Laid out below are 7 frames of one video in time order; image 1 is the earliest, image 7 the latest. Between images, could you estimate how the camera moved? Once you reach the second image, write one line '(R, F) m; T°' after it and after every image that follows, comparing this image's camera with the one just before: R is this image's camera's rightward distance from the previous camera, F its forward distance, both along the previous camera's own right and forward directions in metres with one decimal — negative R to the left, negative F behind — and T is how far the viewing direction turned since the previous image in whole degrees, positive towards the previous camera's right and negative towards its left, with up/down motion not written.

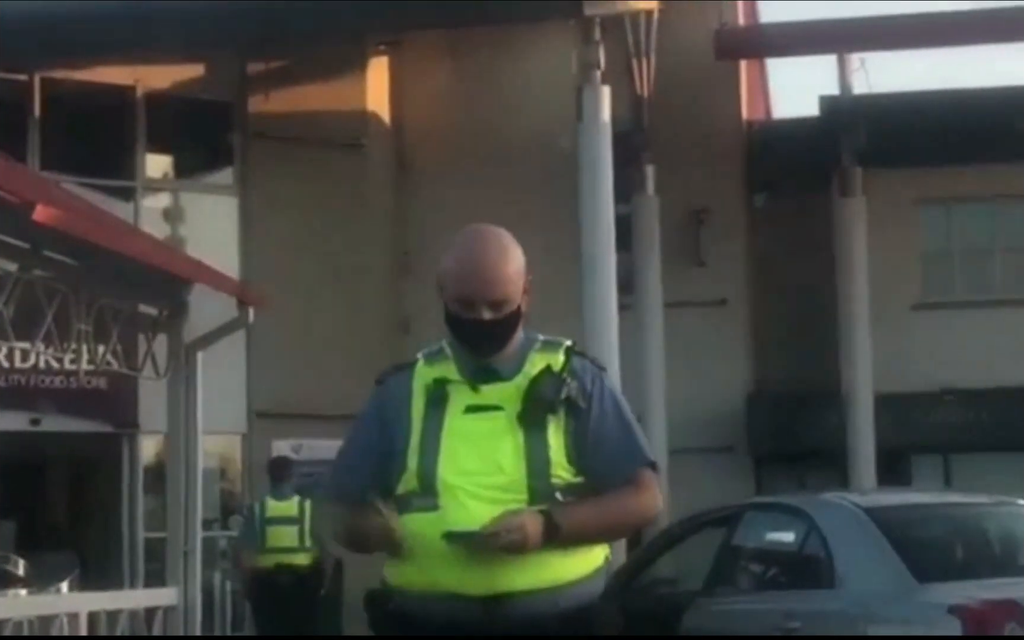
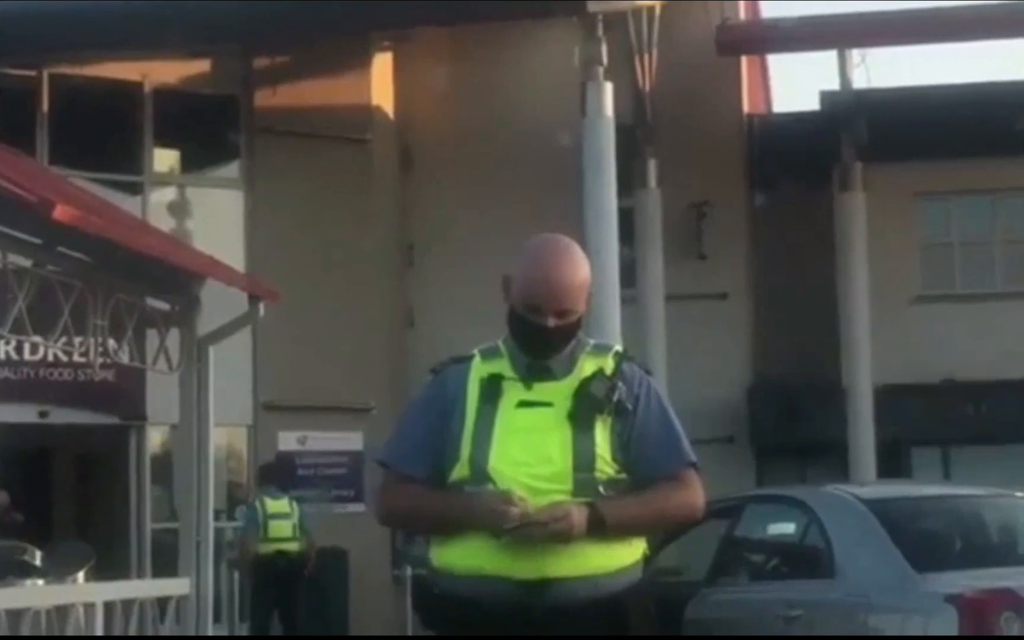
(-0.1, -0.3) m; 0°
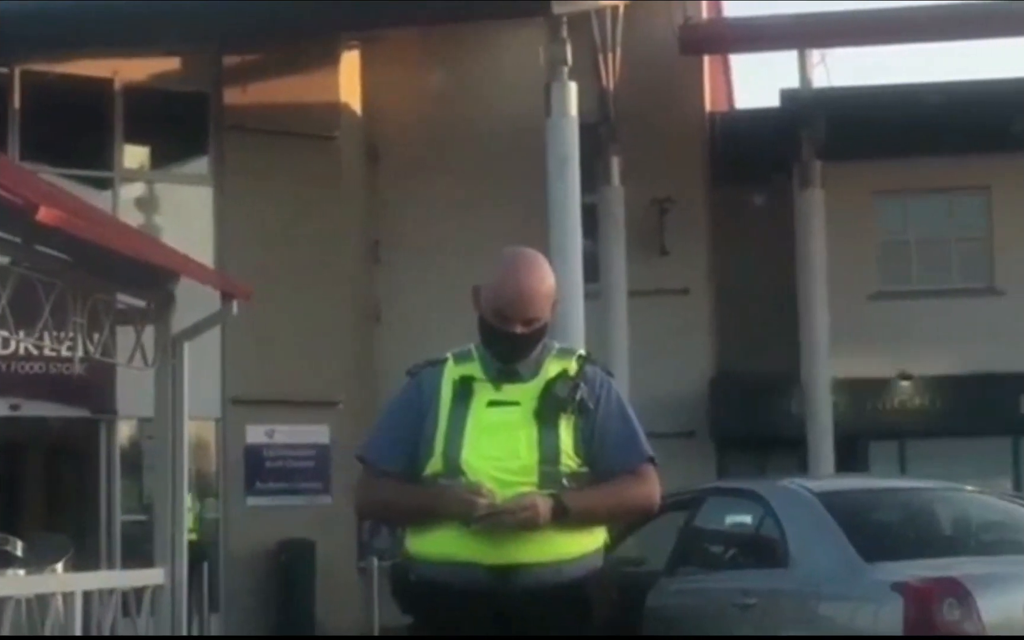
(0.0, -0.5) m; +1°
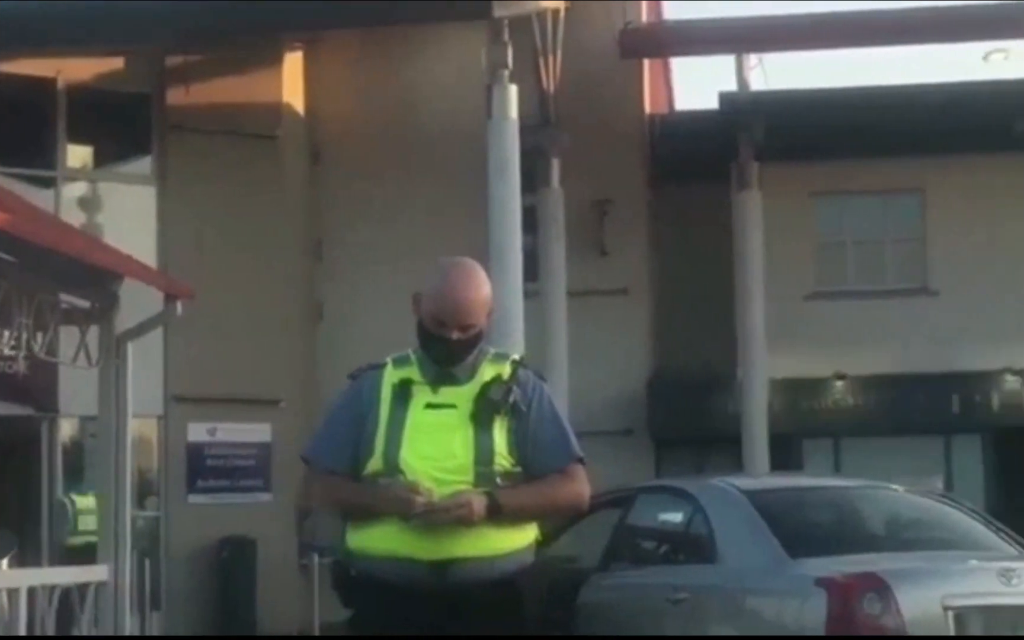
(0.0, -0.3) m; +2°
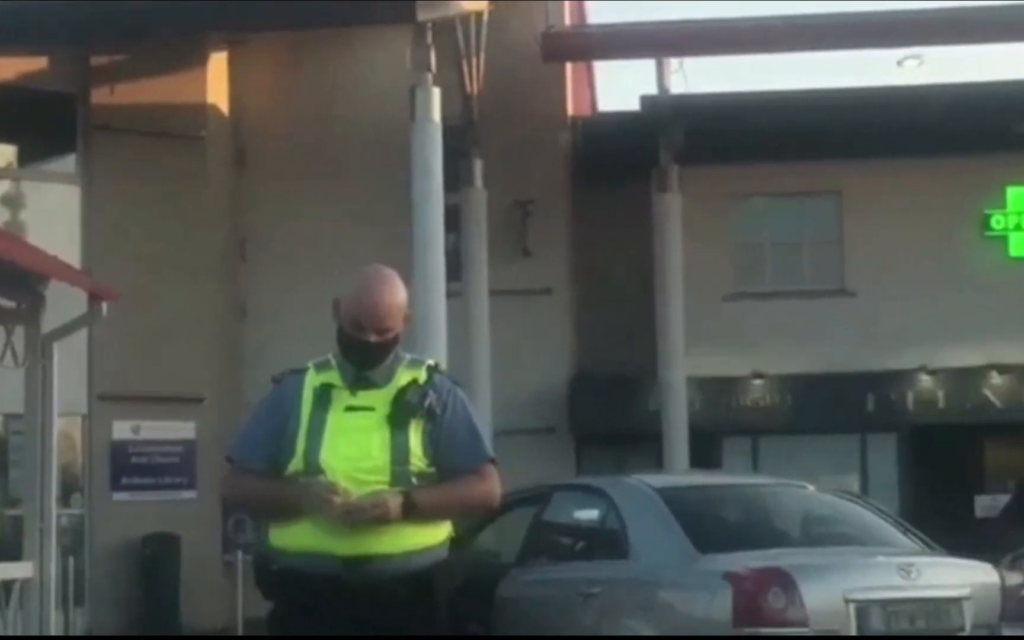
(0.0, -0.4) m; +2°
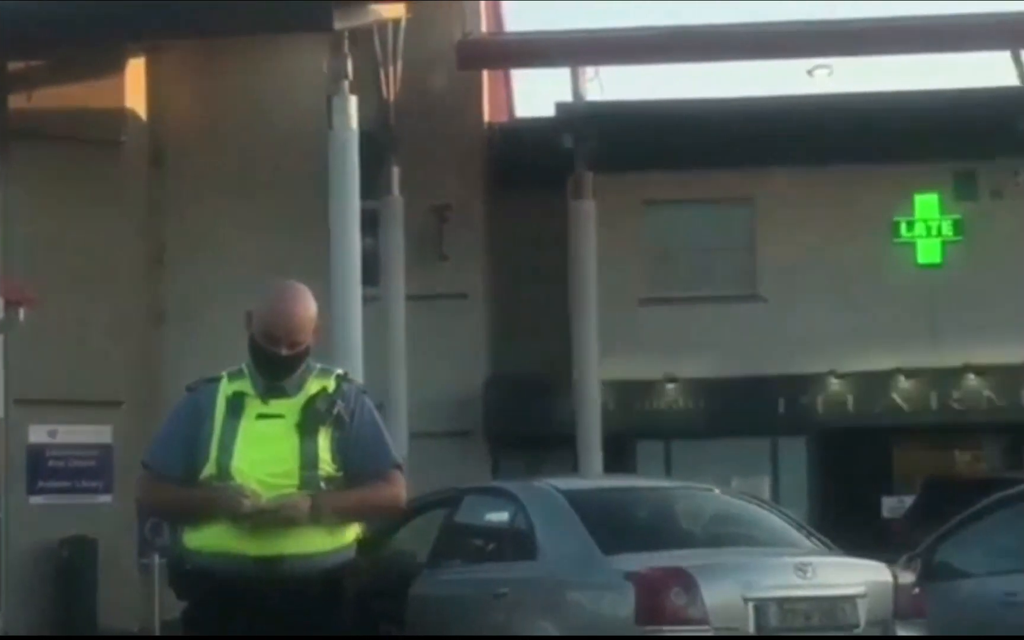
(+0.1, -0.3) m; +2°
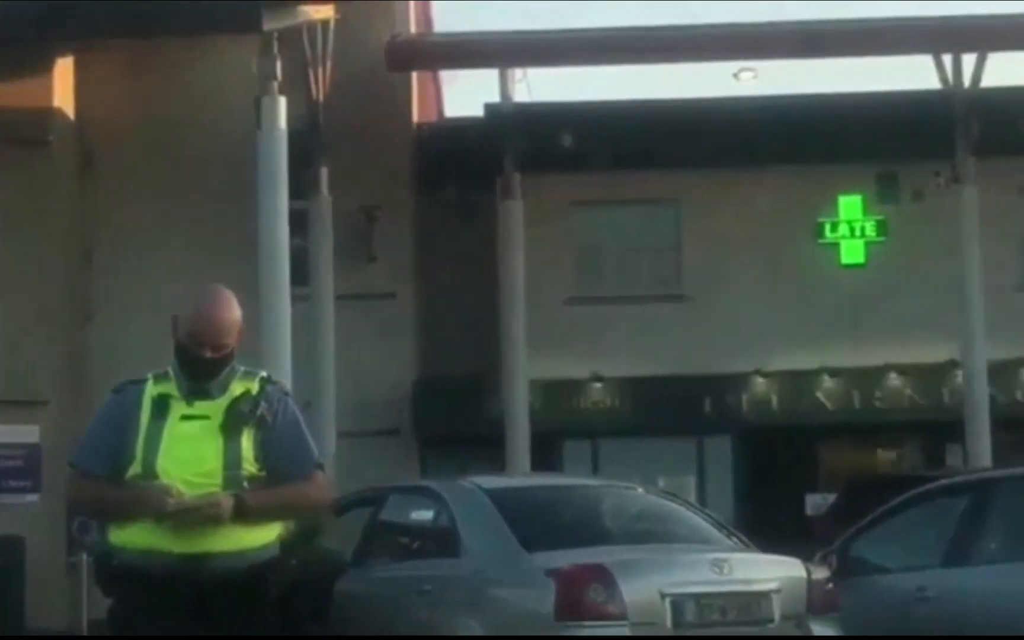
(0.0, -0.2) m; +2°
